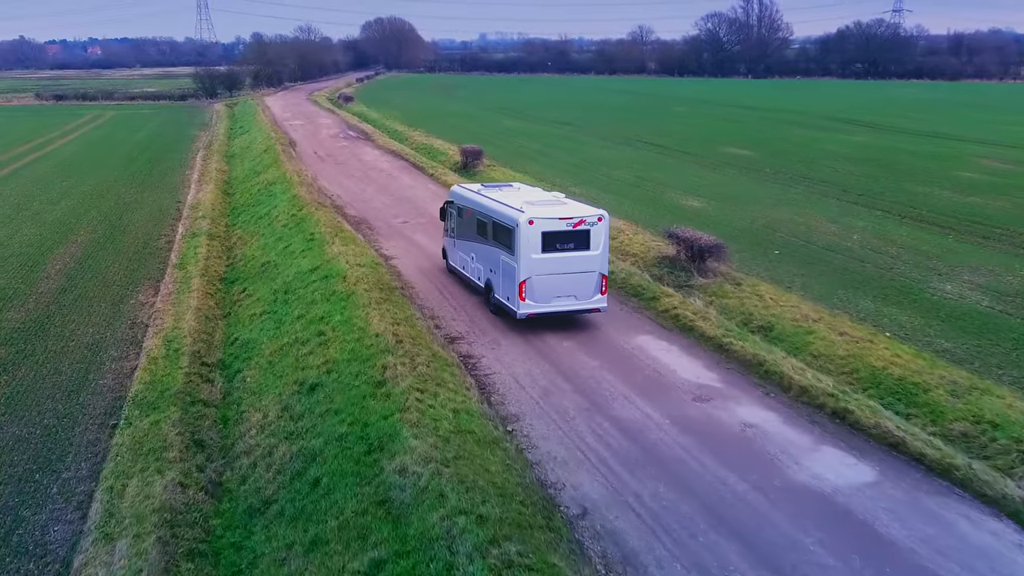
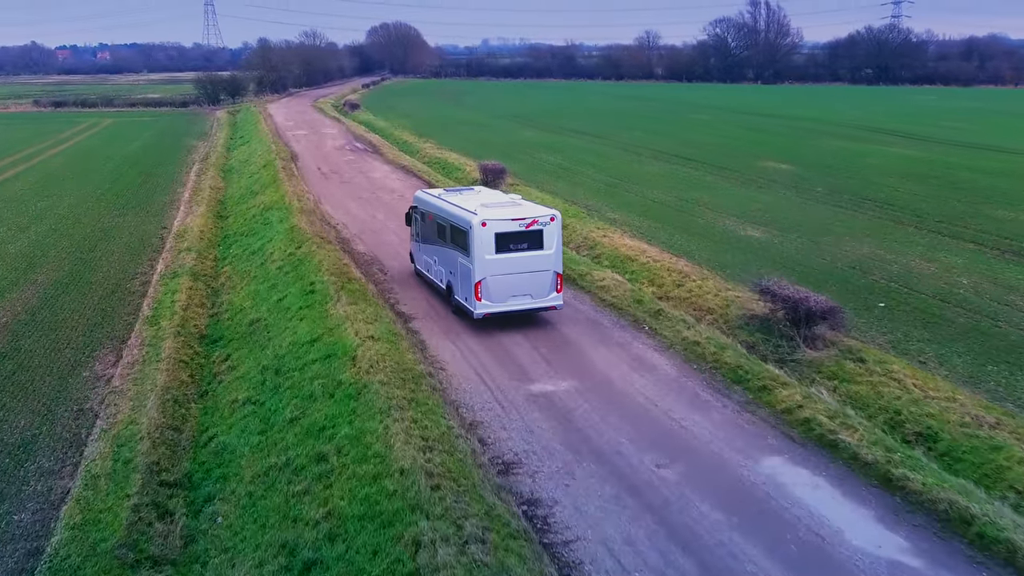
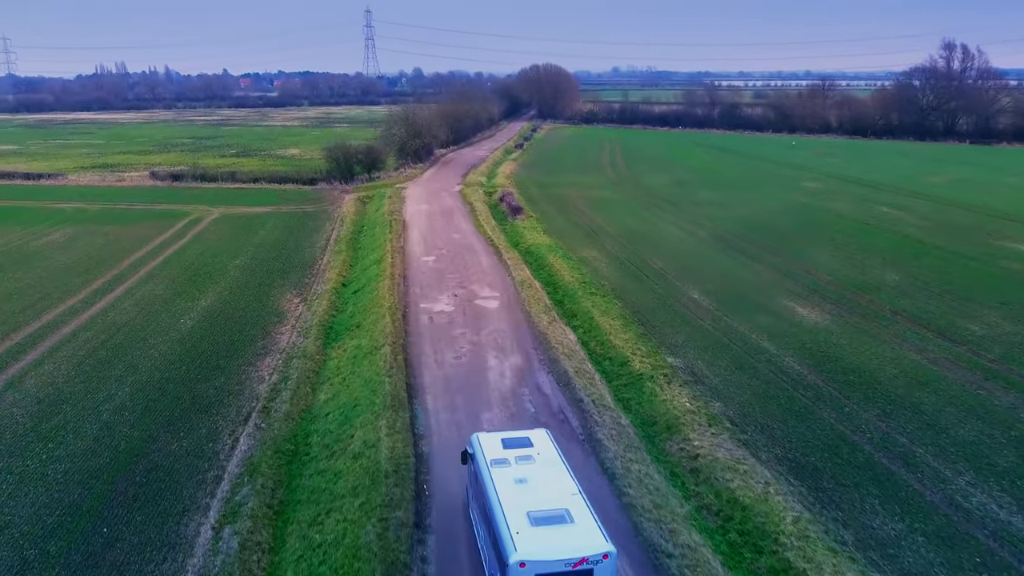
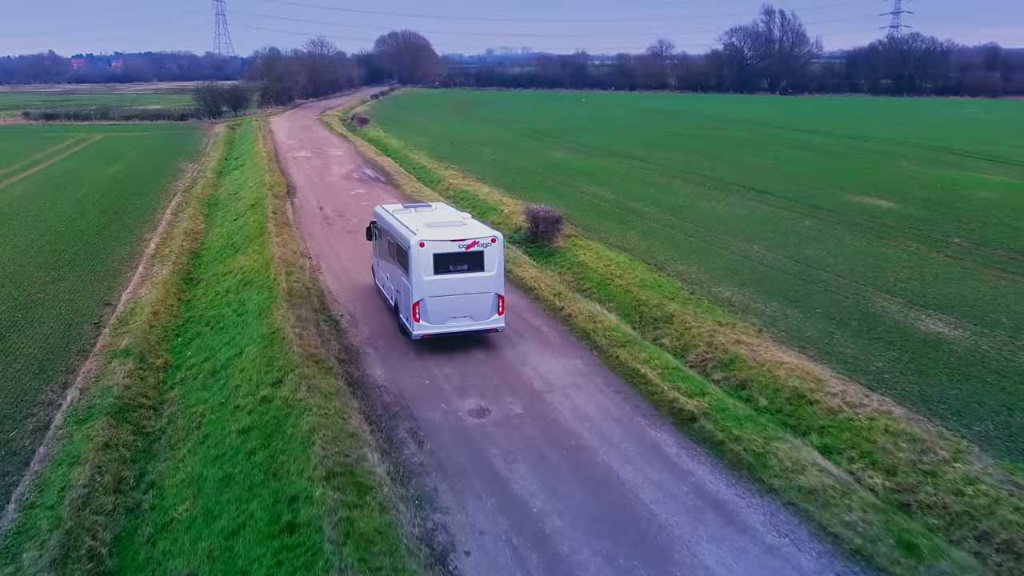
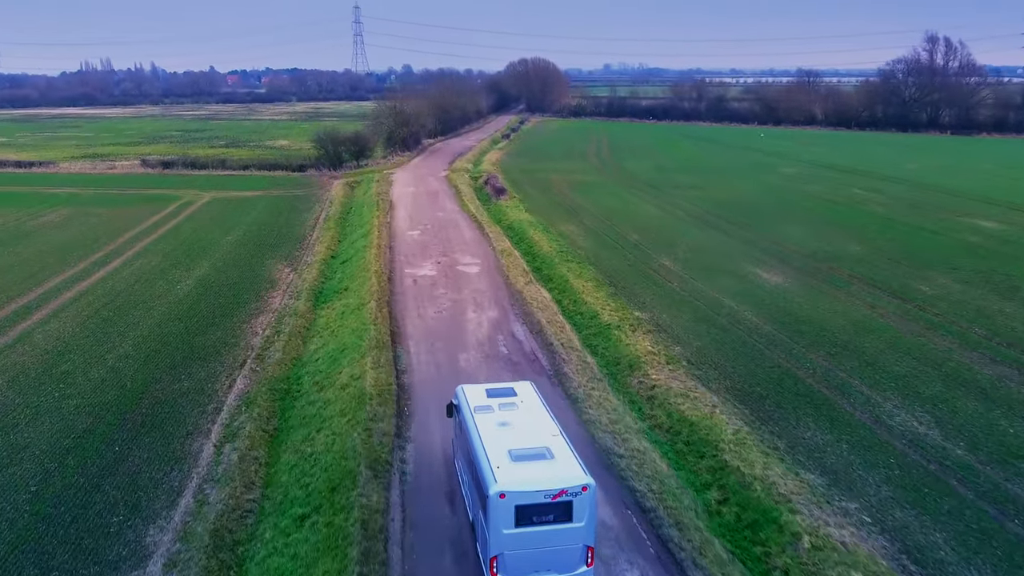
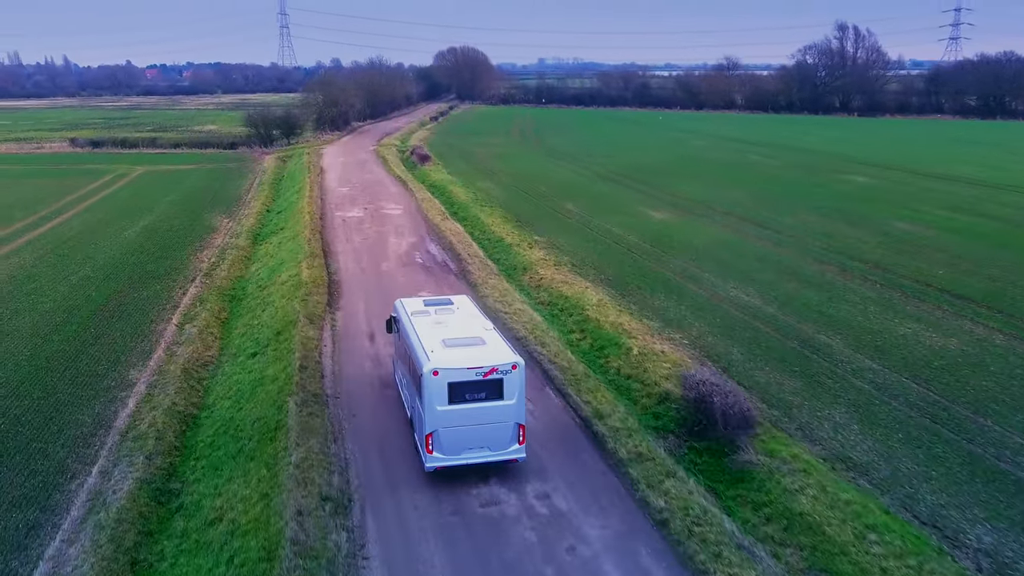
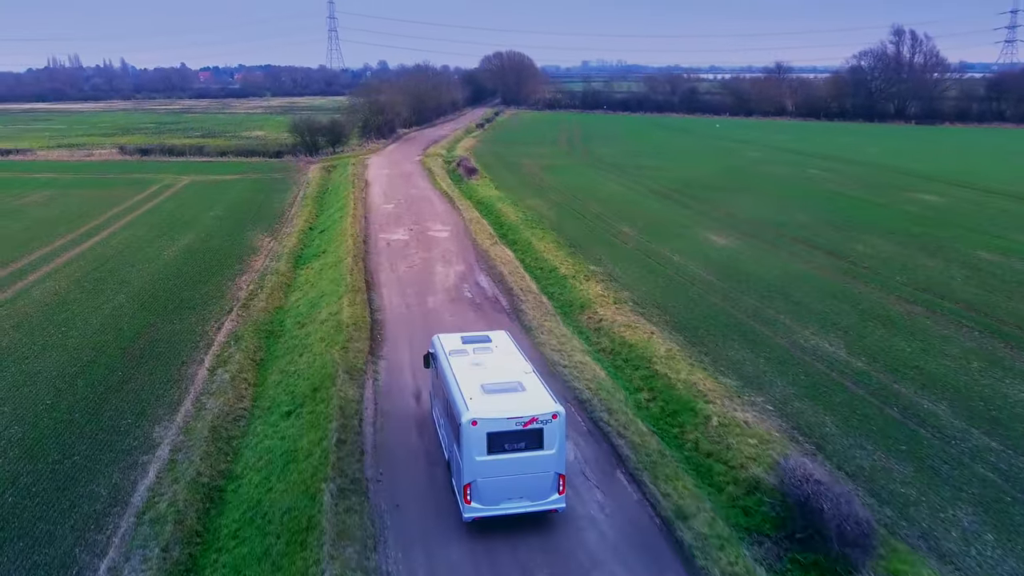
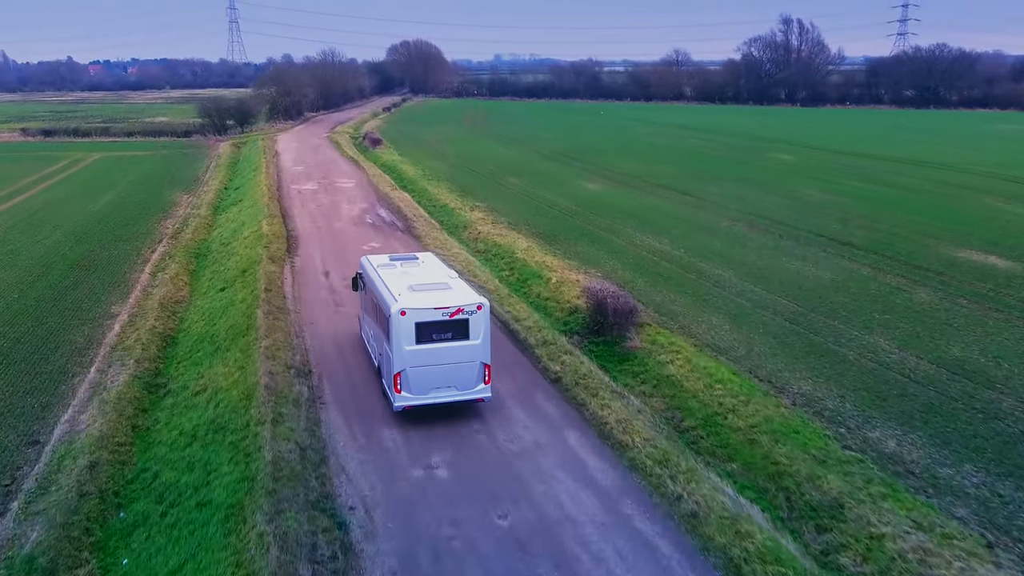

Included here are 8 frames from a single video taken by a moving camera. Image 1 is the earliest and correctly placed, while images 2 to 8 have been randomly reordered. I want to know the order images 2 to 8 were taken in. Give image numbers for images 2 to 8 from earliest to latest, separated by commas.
2, 4, 8, 6, 7, 5, 3
